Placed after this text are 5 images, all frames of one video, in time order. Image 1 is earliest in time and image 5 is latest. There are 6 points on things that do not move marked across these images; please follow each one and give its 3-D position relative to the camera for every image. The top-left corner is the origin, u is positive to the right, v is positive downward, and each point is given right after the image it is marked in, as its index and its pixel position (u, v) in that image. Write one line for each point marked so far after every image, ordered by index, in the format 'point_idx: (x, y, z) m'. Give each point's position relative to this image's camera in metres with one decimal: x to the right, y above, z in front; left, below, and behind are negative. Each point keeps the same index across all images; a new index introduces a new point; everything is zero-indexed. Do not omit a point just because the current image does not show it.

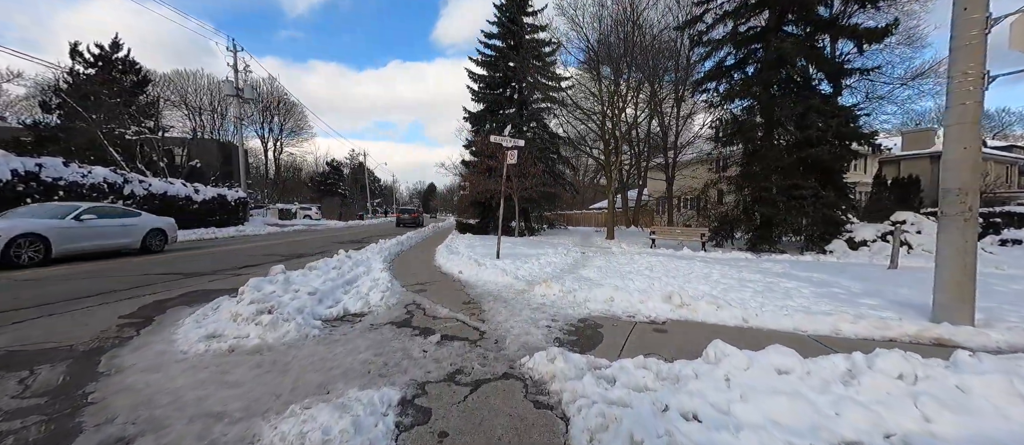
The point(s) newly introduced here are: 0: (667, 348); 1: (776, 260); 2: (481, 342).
0: (+1.5, -1.2, +3.5) m
1: (+6.5, -0.9, +8.7) m
2: (-0.3, -1.2, +3.6) m
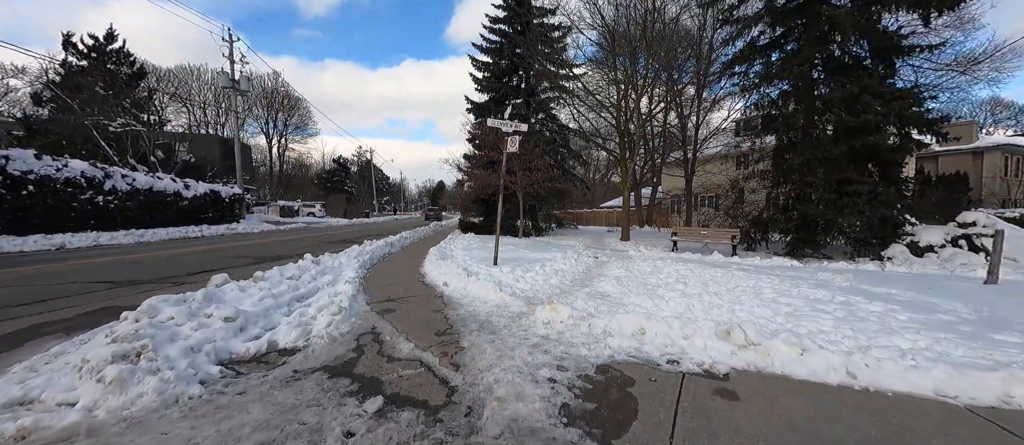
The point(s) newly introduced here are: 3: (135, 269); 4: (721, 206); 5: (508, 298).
0: (+1.4, -1.2, +2.1) m
1: (+6.5, -1.0, +7.2) m
2: (-0.4, -1.2, +2.3) m
3: (-7.9, -1.0, +7.4) m
4: (+9.2, +0.7, +15.5) m
5: (0.0, -1.0, +4.6) m
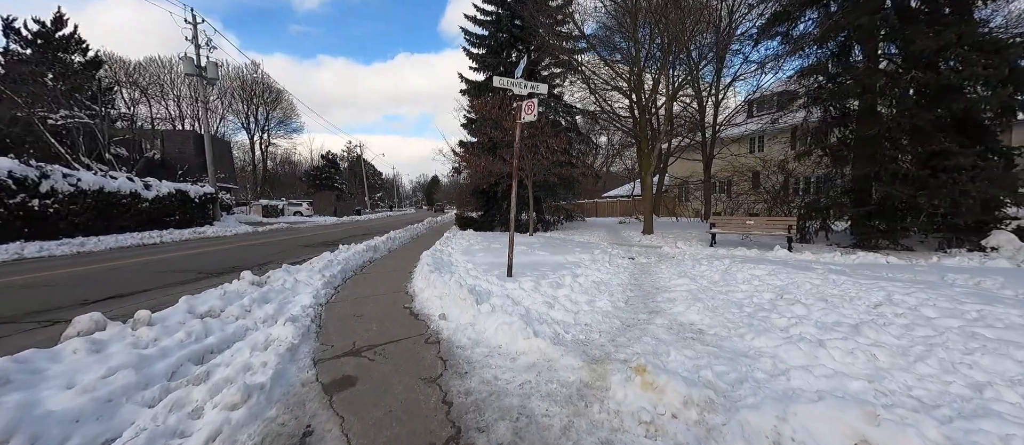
0: (+1.8, -1.2, +0.3) m
1: (+6.8, -0.7, +5.4) m
2: (-0.1, -1.3, +0.5) m
3: (-7.6, -1.1, +5.5) m
4: (+9.4, +1.2, +13.7) m
5: (+0.3, -1.0, +2.7) m
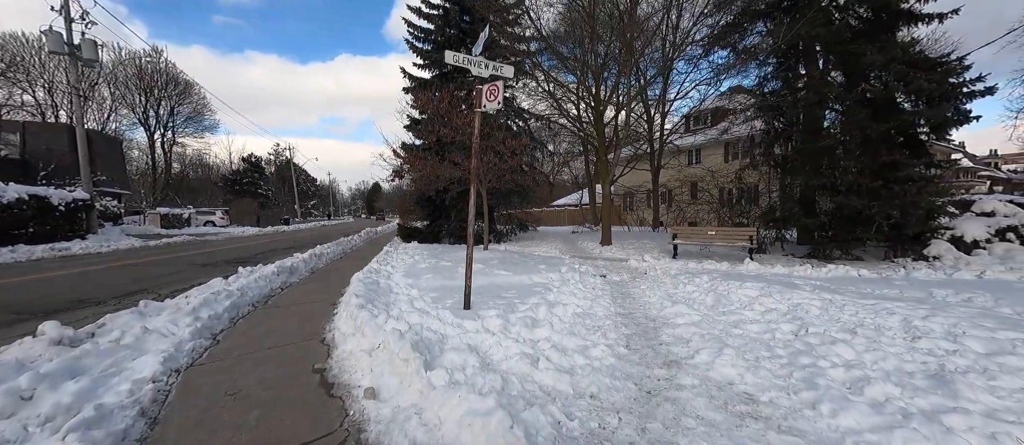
0: (+2.0, -1.3, -0.6) m
1: (+6.2, -0.9, +5.2) m
2: (+0.2, -1.4, -0.7) m
3: (-8.0, -1.4, +3.1) m
4: (+7.5, +0.8, +13.9) m
5: (+0.2, -1.1, +1.6) m
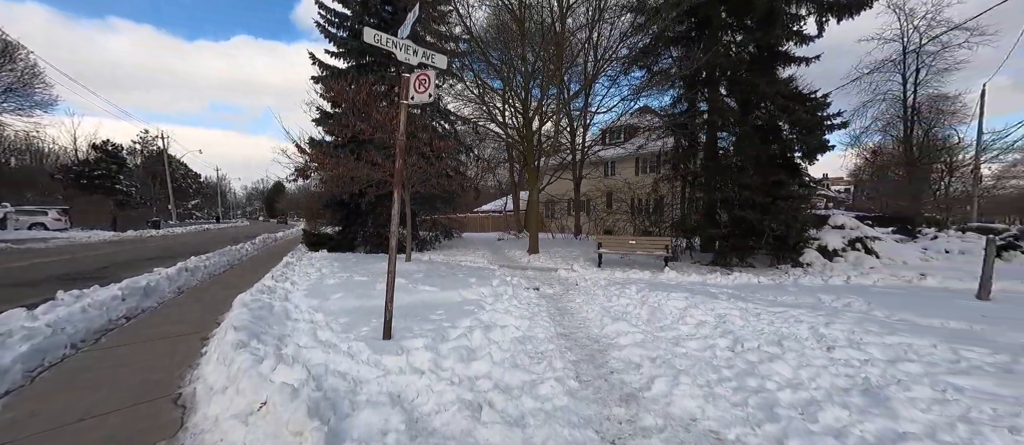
0: (+2.3, -1.4, -0.6) m
1: (+5.1, -1.1, +6.0) m
2: (+0.5, -1.4, -1.1) m
3: (-8.3, -1.4, +0.8) m
4: (+4.6, +0.5, +14.7) m
5: (0.0, -1.2, +1.1) m
